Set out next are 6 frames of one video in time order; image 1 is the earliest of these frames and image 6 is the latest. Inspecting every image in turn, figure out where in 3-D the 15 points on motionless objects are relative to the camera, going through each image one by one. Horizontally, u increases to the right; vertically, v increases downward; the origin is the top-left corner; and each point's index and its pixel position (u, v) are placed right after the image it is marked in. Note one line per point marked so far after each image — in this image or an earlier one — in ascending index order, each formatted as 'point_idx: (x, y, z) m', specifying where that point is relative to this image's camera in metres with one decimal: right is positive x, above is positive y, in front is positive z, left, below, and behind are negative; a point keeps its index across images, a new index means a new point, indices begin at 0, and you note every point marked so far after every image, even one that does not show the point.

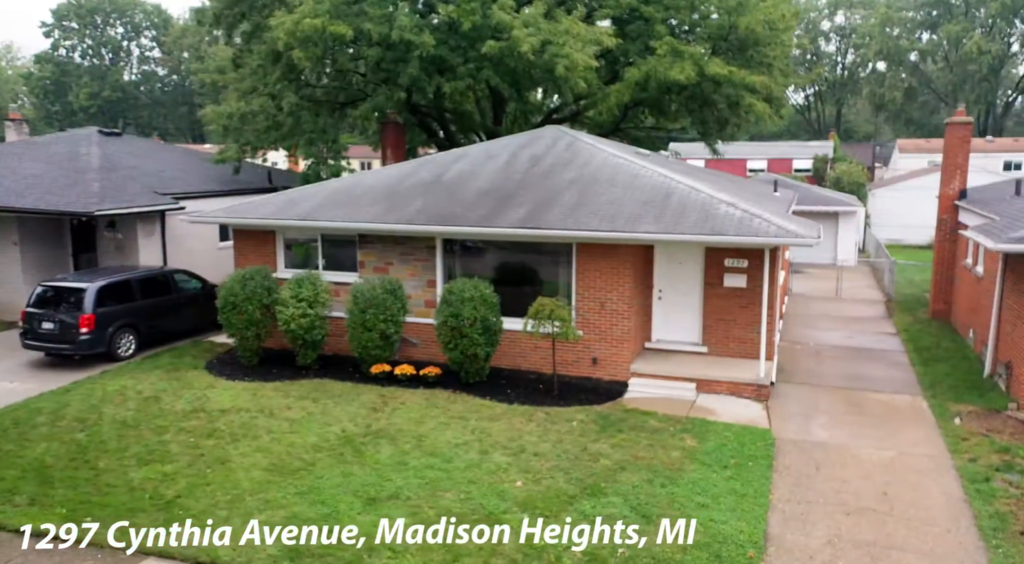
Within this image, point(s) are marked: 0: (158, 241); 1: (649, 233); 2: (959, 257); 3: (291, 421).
0: (-7.8, +0.9, +16.3) m
1: (+2.1, +0.7, +10.8) m
2: (+10.5, +0.6, +17.3) m
3: (-2.9, -1.8, +9.7) m
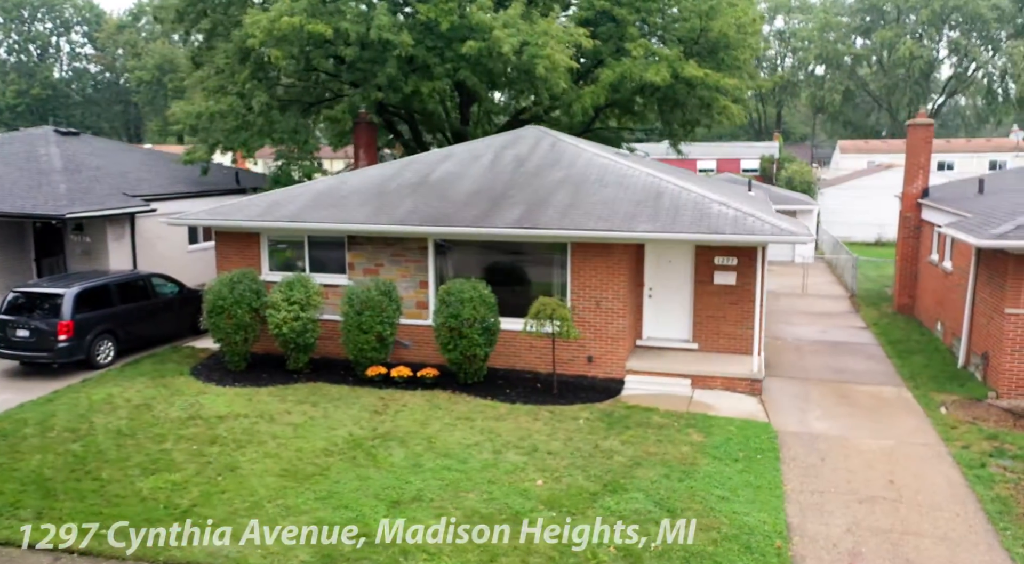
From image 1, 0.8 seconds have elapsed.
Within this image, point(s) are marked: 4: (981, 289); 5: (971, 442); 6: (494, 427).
0: (-8.2, +0.8, +15.8) m
1: (+2.1, +0.7, +10.9) m
2: (+10.0, +0.7, +18.0) m
3: (-2.8, -1.8, +9.5) m
4: (+7.9, -0.1, +12.4) m
5: (+5.9, -2.0, +9.4) m
6: (-0.2, -1.8, +9.5) m
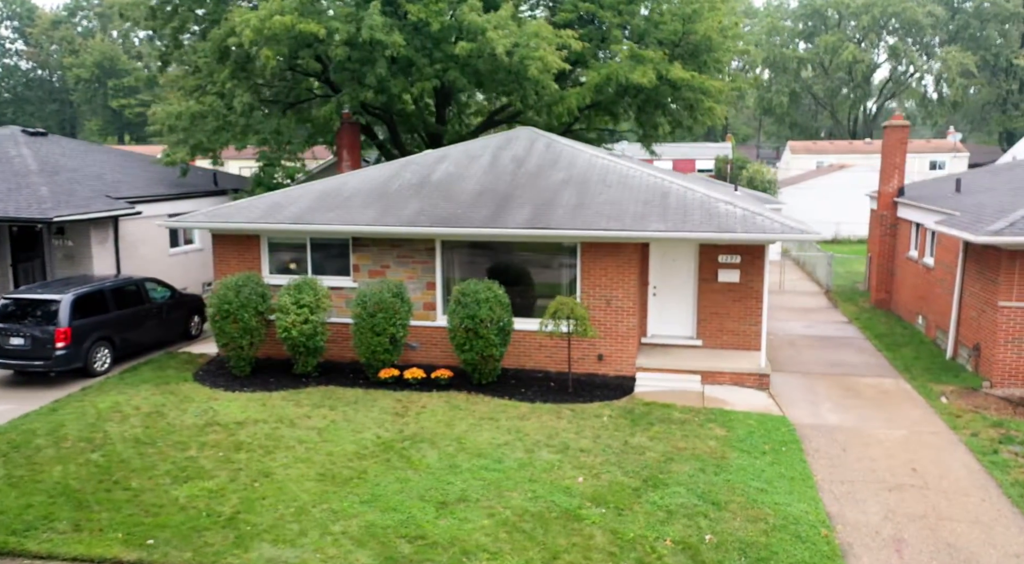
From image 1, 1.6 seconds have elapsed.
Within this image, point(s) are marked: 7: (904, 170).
0: (-8.3, +0.7, +15.3) m
1: (+2.3, +0.8, +11.1) m
2: (+9.7, +0.8, +18.7) m
3: (-2.5, -1.9, +9.4) m
4: (+8.0, 0.0, +13.0) m
5: (+6.2, -1.9, +9.8) m
6: (+0.1, -1.8, +9.5) m
7: (+10.0, +2.8, +18.8) m
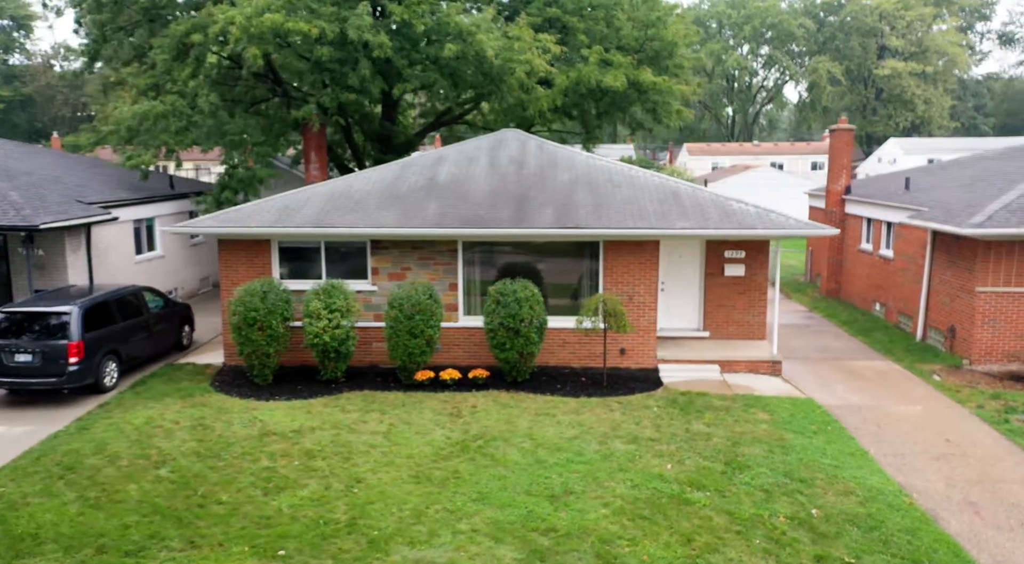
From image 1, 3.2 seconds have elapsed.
0: (-8.3, +0.5, +14.4) m
1: (+2.7, +0.8, +11.6) m
2: (+9.1, +1.0, +20.2) m
3: (-1.6, -1.9, +9.3) m
4: (+8.2, +0.2, +14.3) m
5: (+6.9, -1.8, +10.9) m
6: (+0.9, -1.8, +9.8) m
7: (+9.3, +3.1, +20.3) m
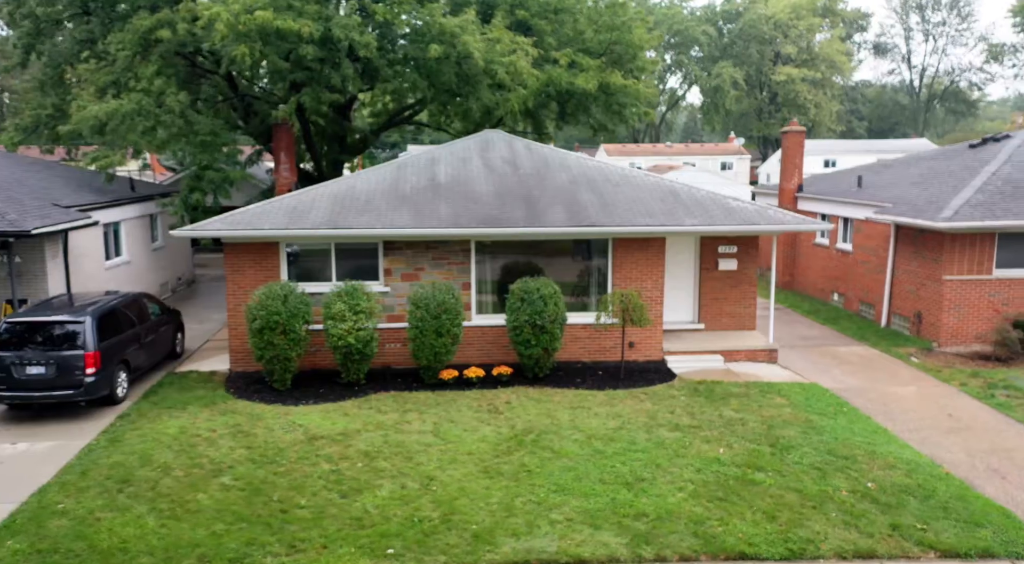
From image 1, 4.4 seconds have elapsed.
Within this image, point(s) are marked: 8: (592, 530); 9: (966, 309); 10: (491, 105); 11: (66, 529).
0: (-8.3, +0.4, +13.7) m
1: (+3.0, +0.9, +12.2) m
2: (+8.3, +1.2, +21.4) m
3: (-1.0, -1.9, +9.4) m
4: (+8.1, +0.4, +15.4) m
5: (+7.3, -1.6, +11.9) m
6: (+1.4, -1.8, +10.2) m
7: (+8.4, +3.3, +21.6) m
8: (+0.7, -2.3, +6.9) m
9: (+8.5, -0.5, +13.9) m
10: (-0.6, +4.4, +18.5) m
11: (-4.1, -2.3, +6.9) m
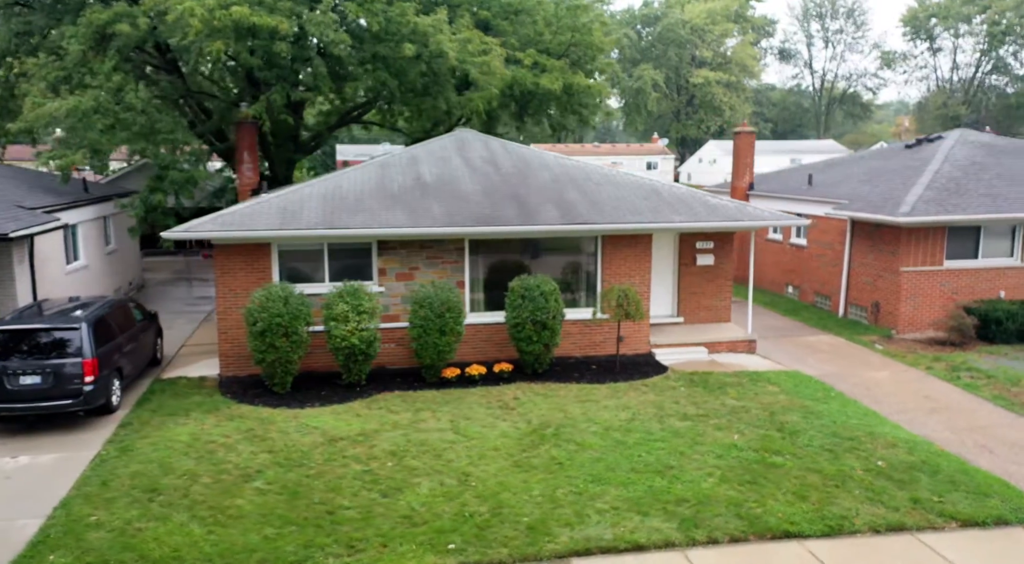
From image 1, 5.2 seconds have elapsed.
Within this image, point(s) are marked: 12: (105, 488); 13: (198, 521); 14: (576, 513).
0: (-8.4, +0.3, +13.0) m
1: (+2.9, +1.0, +12.6) m
2: (+7.3, +1.4, +22.3) m
3: (-0.8, -1.9, +9.4) m
4: (+7.7, +0.5, +16.4) m
5: (+7.2, -1.4, +12.8) m
6: (+1.6, -1.7, +10.5) m
7: (+7.3, +3.5, +22.5) m
8: (+1.2, -2.2, +7.1) m
9: (+8.3, -0.3, +14.9) m
10: (-1.4, +4.4, +18.6) m
11: (-3.6, -2.3, +6.6) m
12: (-4.2, -2.1, +7.7) m
13: (-3.0, -2.3, +7.0) m
14: (+0.6, -2.2, +7.2) m
